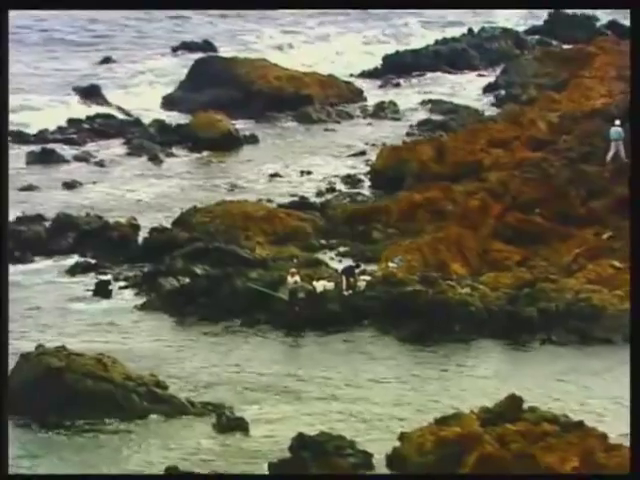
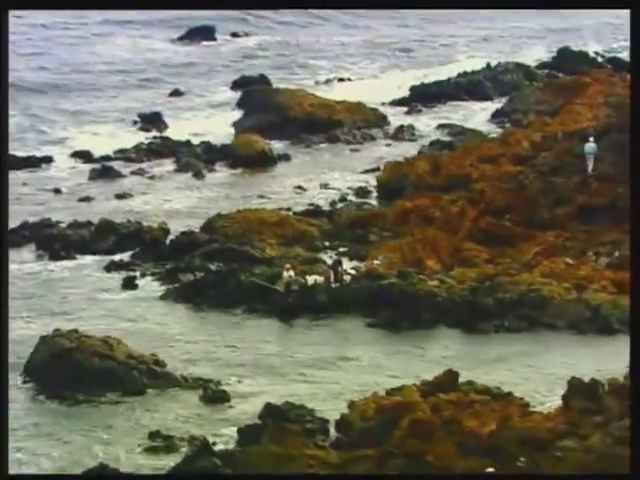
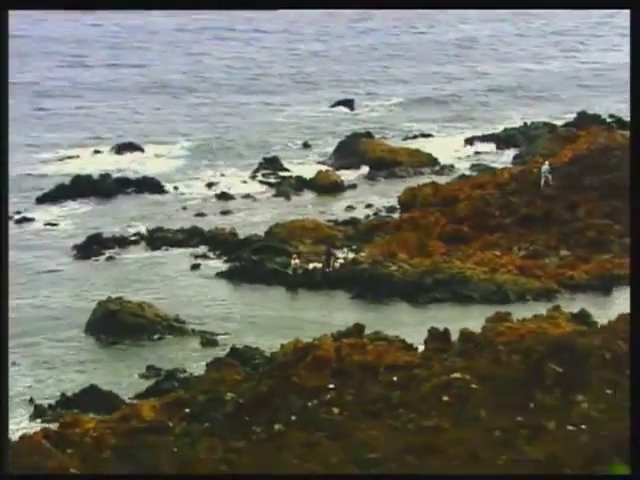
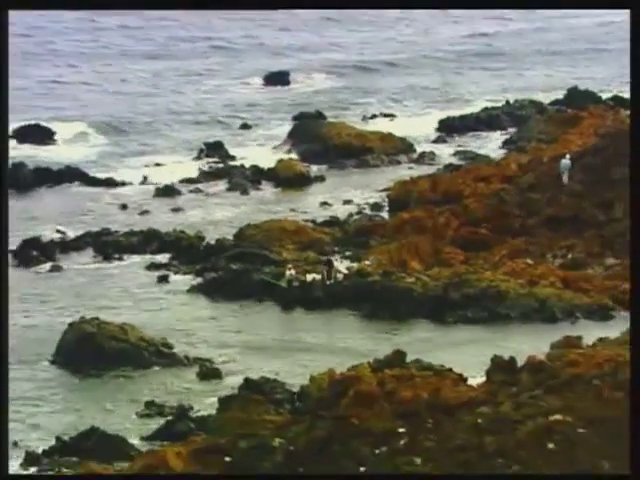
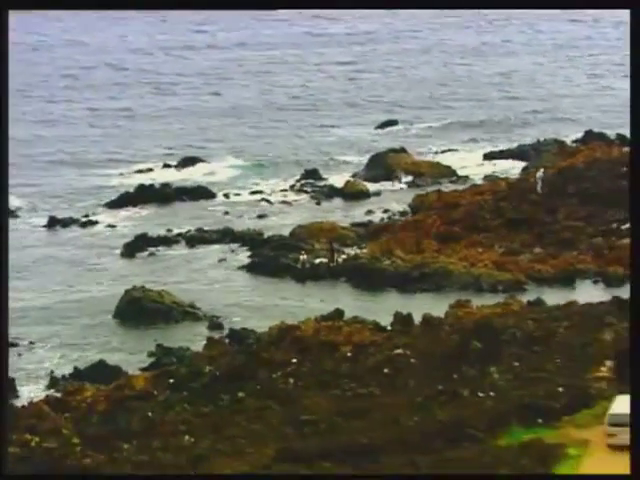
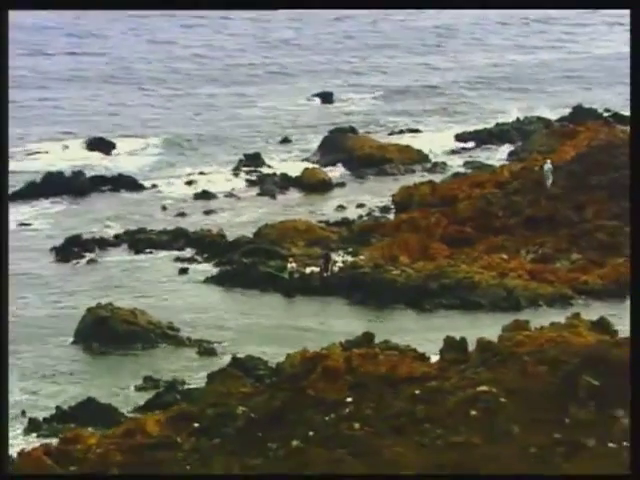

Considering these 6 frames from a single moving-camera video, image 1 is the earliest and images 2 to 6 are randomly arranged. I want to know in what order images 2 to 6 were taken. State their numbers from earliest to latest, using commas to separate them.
2, 4, 6, 3, 5
